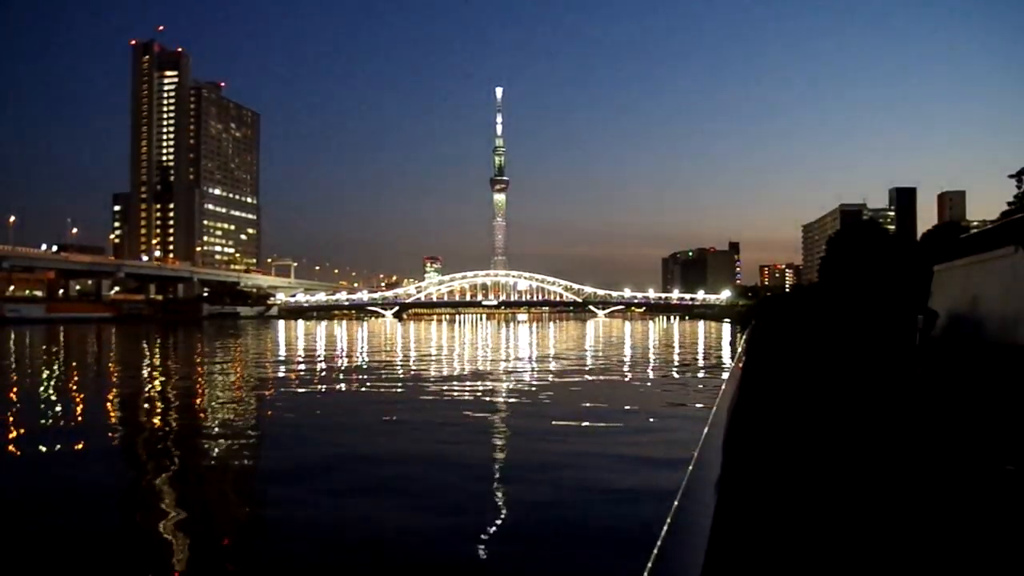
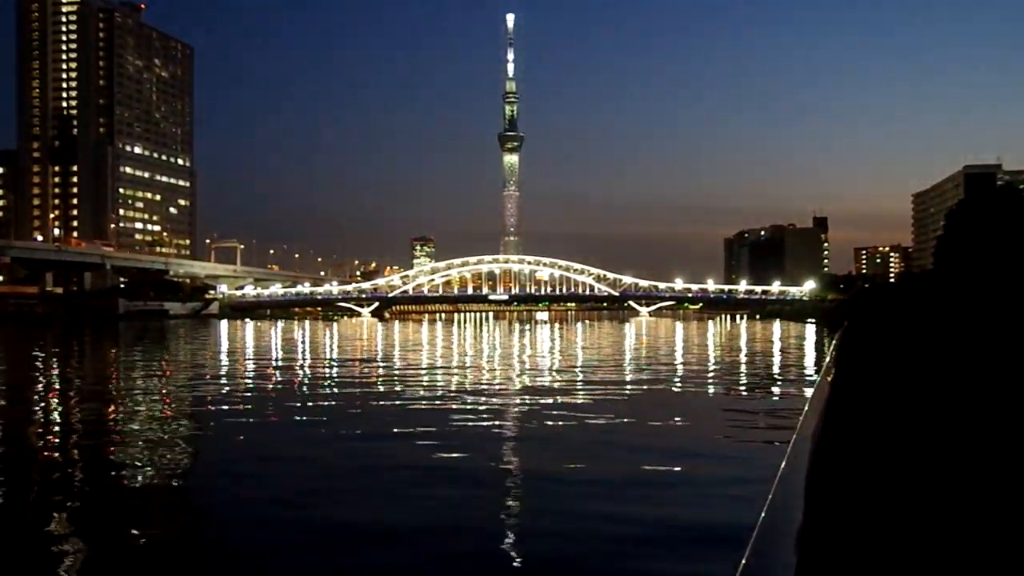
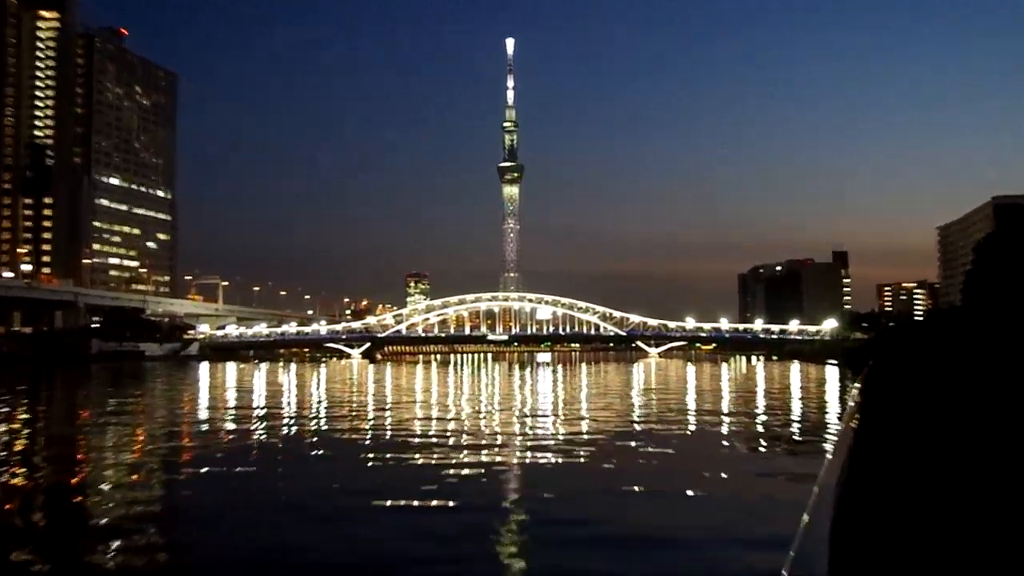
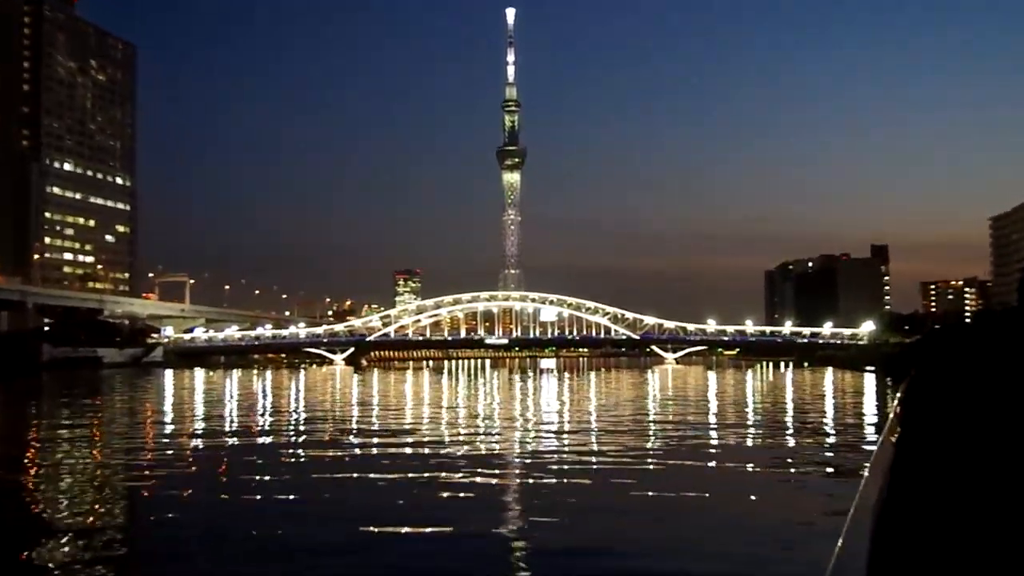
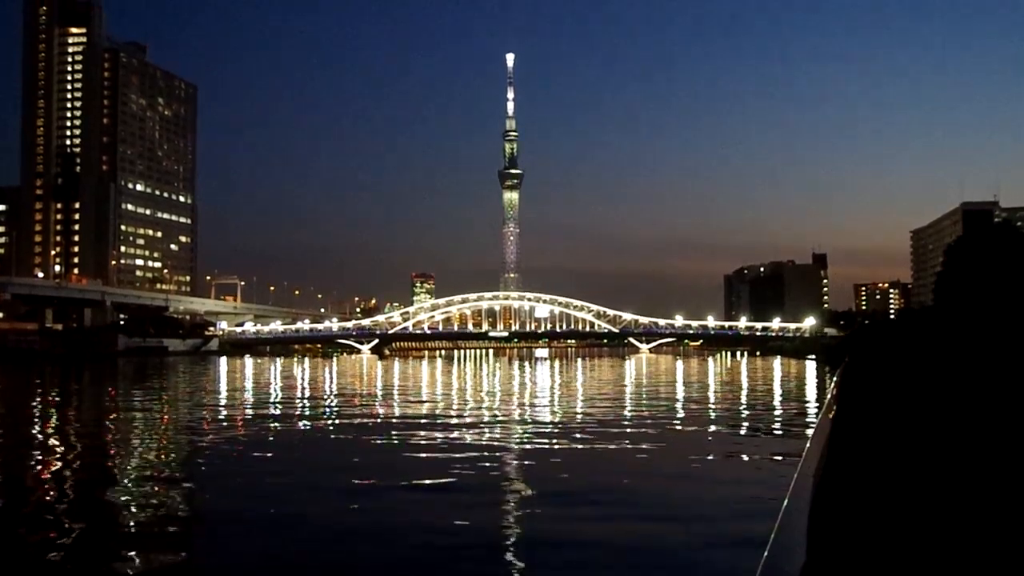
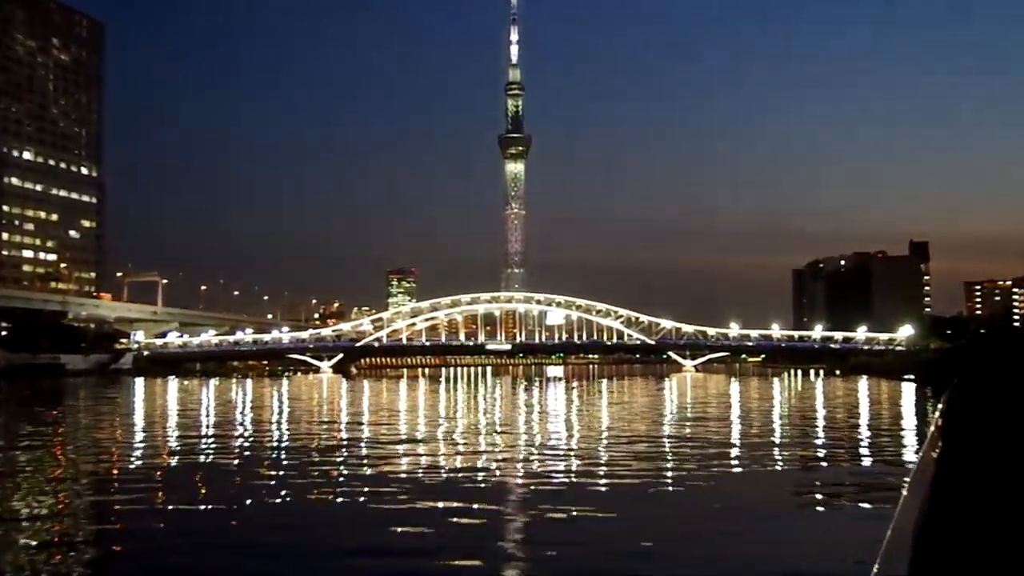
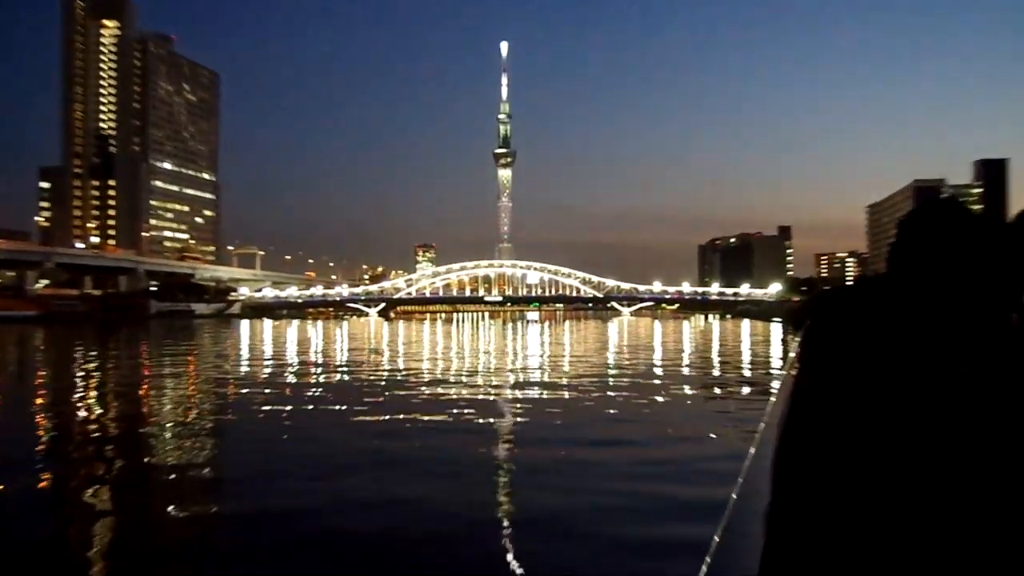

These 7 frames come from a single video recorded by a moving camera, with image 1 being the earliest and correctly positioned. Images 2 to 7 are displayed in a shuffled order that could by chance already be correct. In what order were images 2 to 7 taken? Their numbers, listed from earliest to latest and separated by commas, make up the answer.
7, 2, 5, 3, 4, 6
